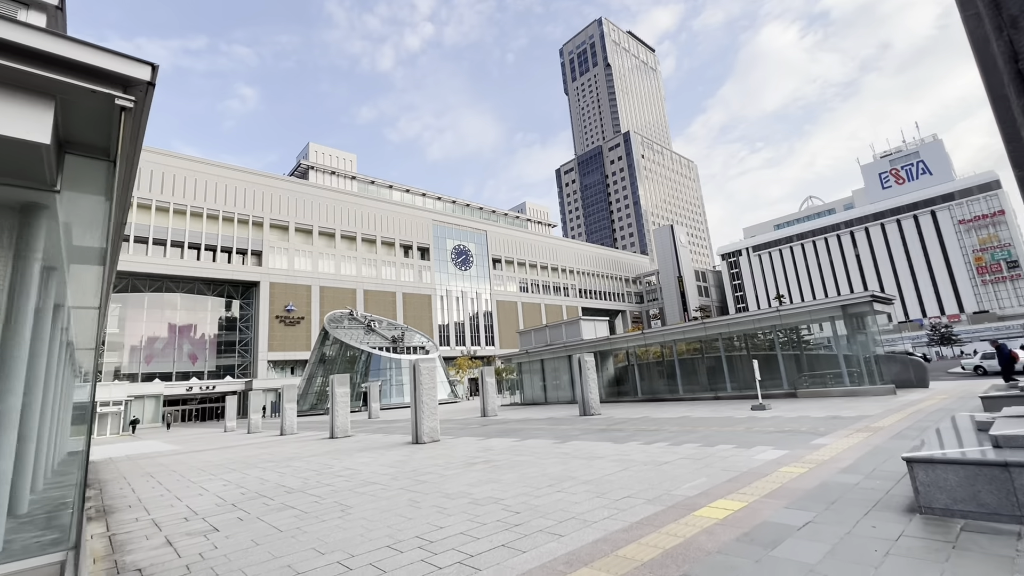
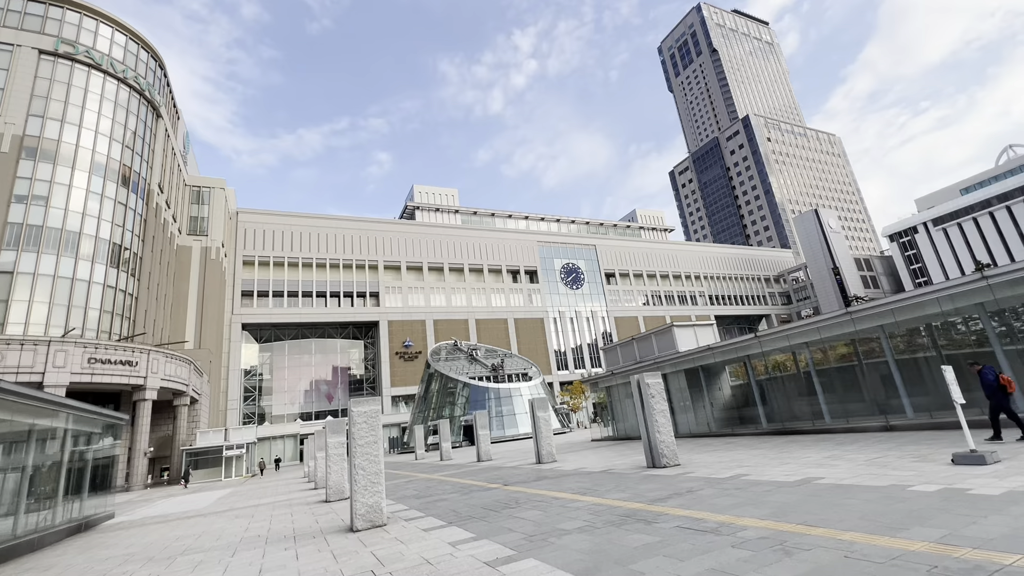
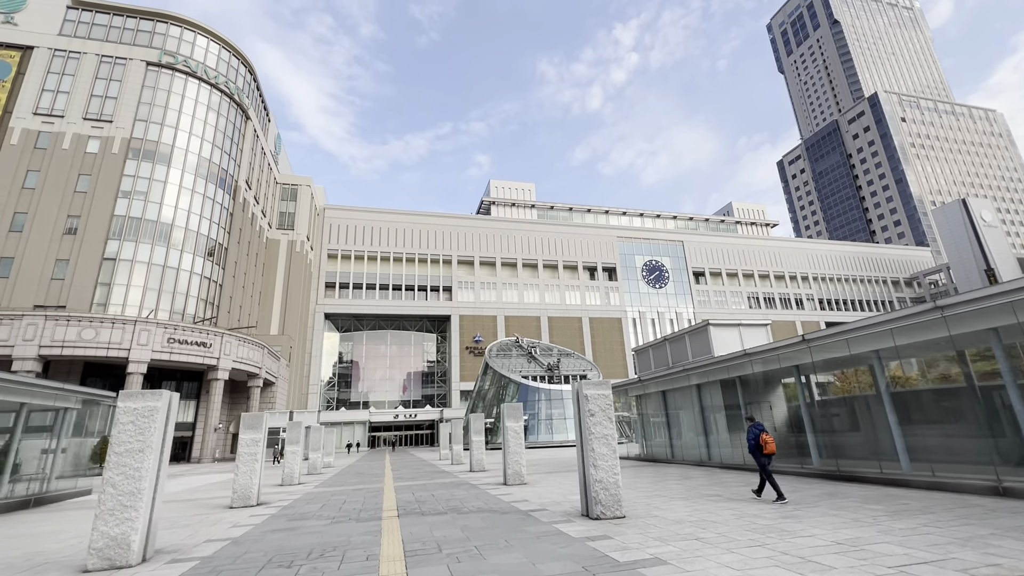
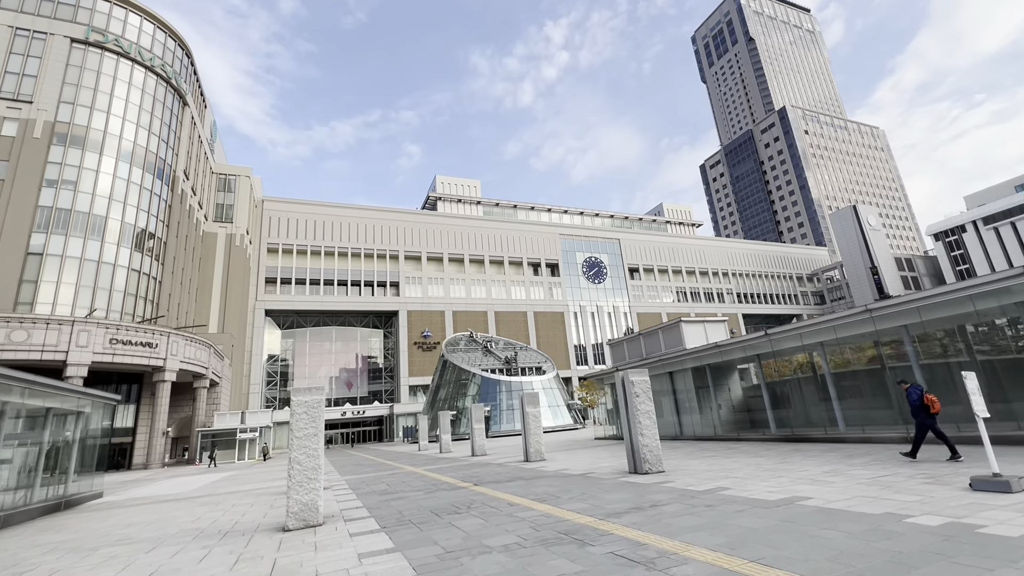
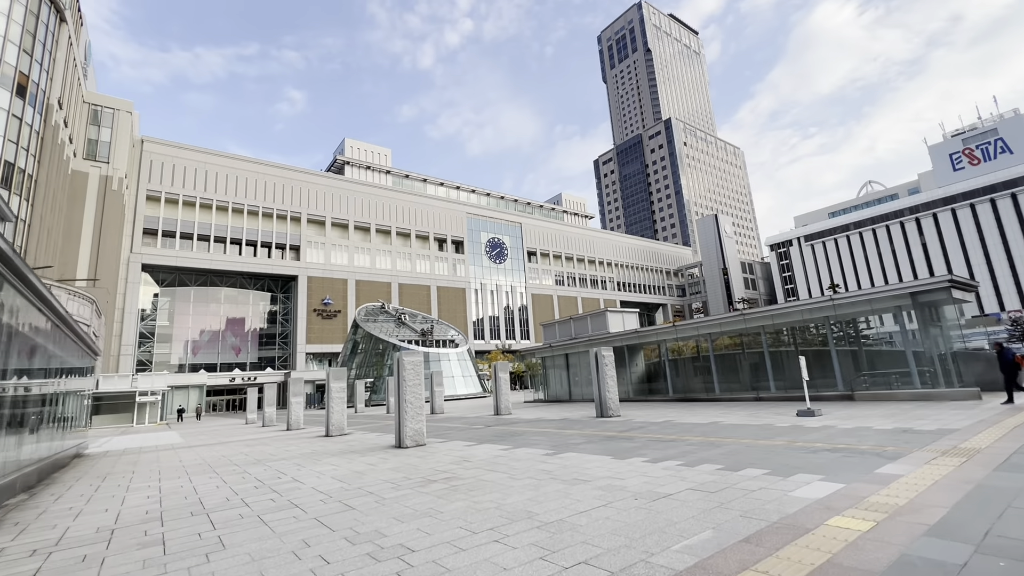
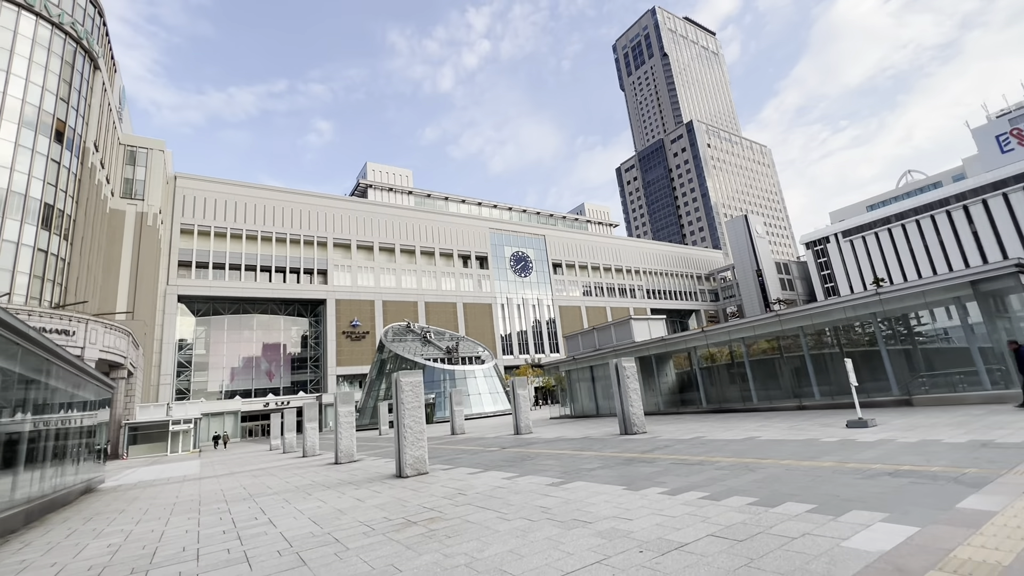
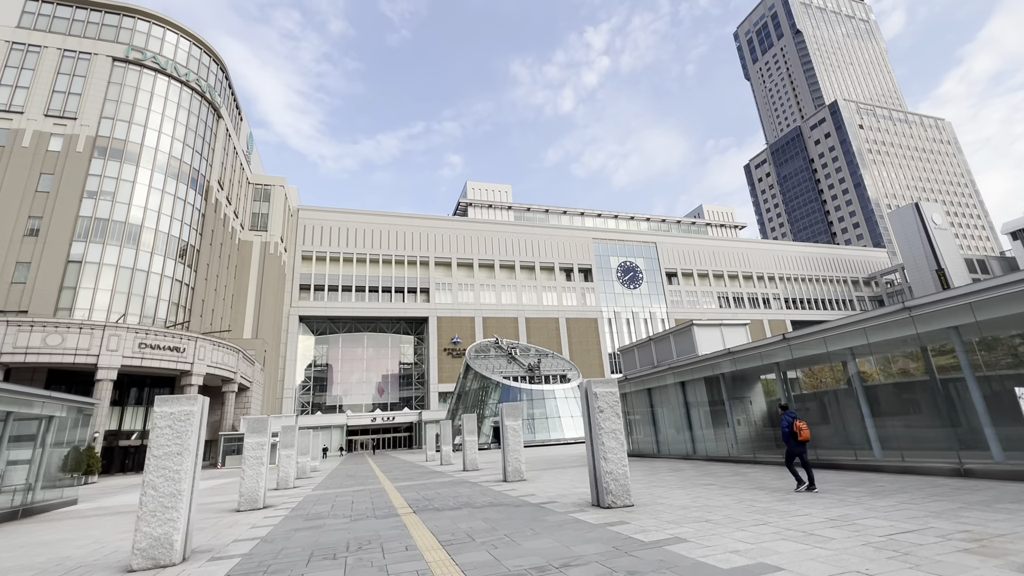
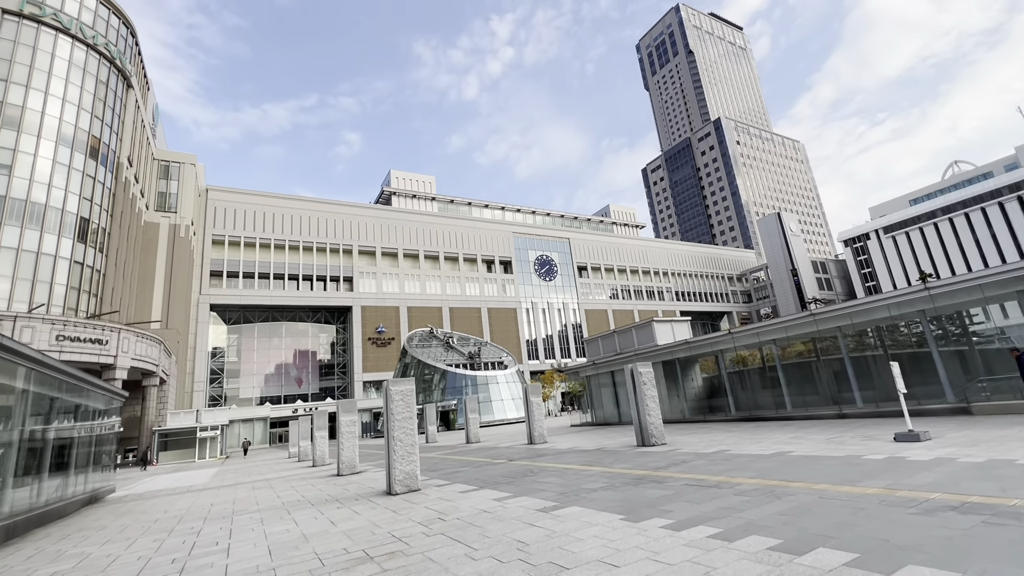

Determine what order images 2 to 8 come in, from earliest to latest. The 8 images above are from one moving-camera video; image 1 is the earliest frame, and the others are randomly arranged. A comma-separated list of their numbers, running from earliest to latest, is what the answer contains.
5, 6, 8, 2, 4, 7, 3
